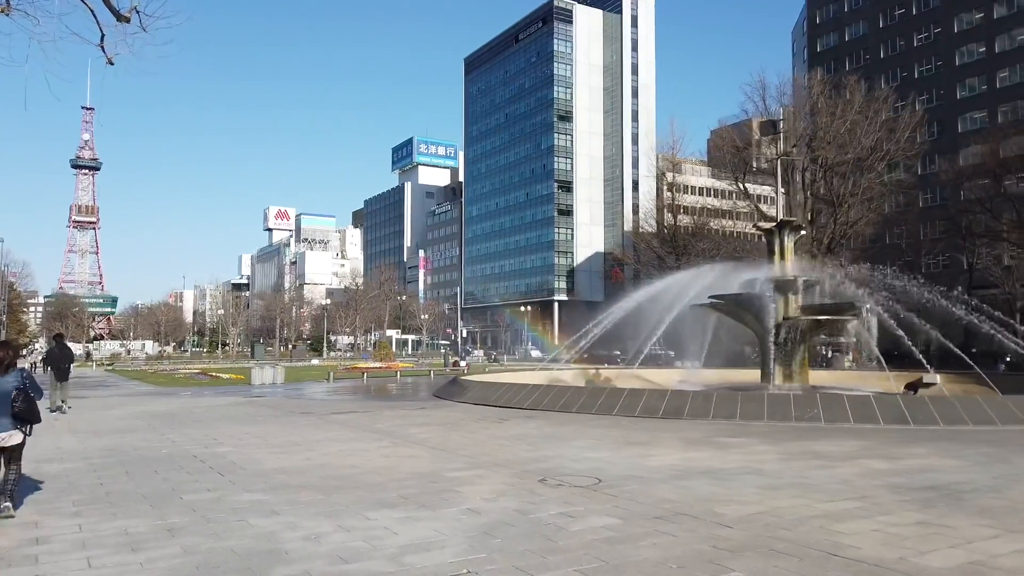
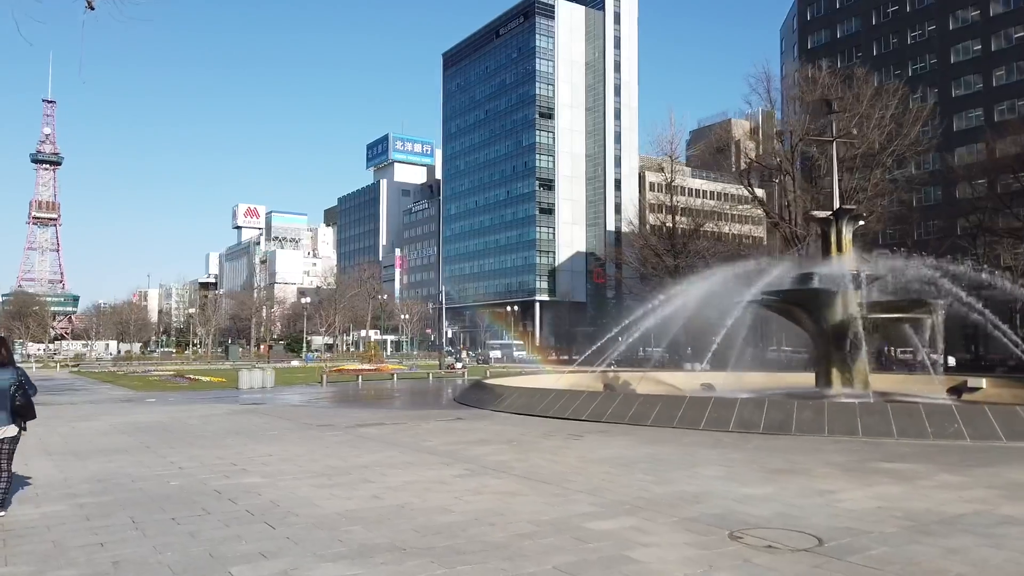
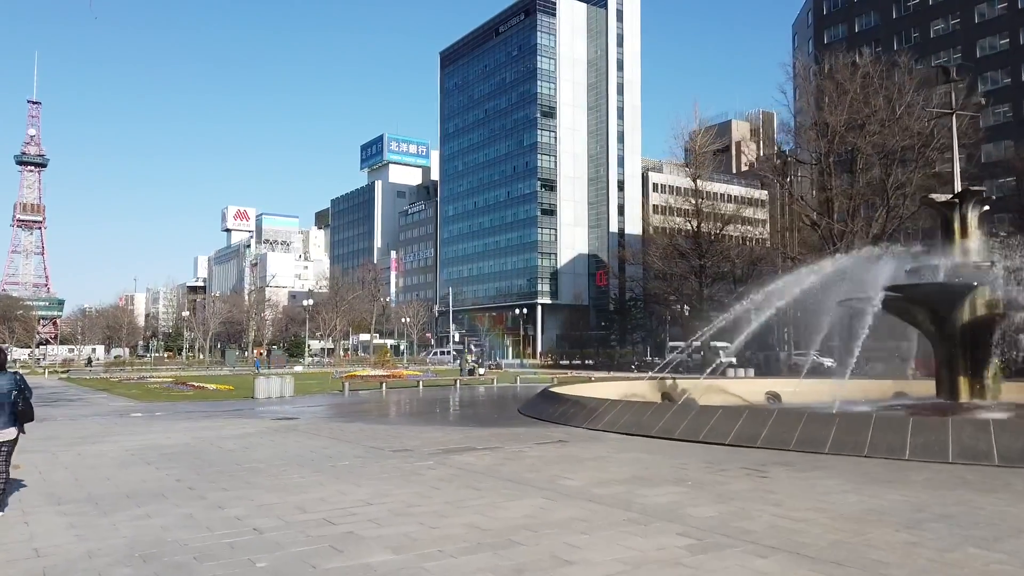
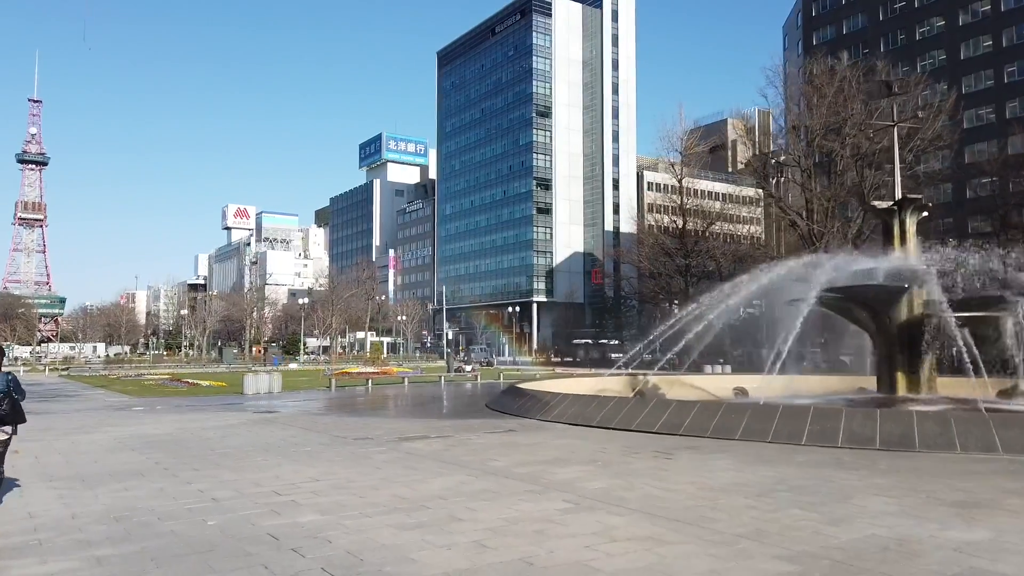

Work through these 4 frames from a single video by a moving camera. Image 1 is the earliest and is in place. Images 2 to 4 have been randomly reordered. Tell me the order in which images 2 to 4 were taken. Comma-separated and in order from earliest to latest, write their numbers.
2, 4, 3
